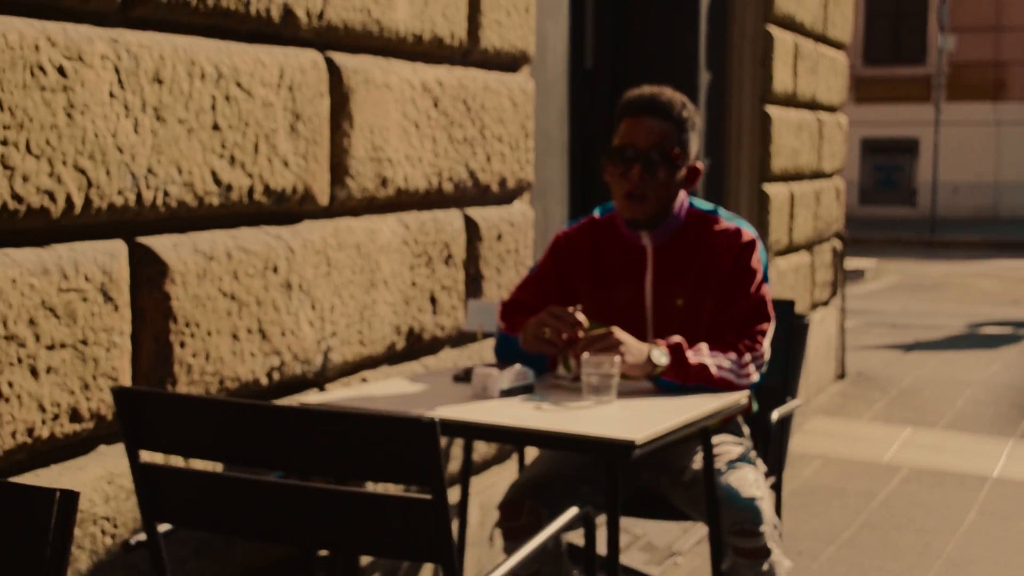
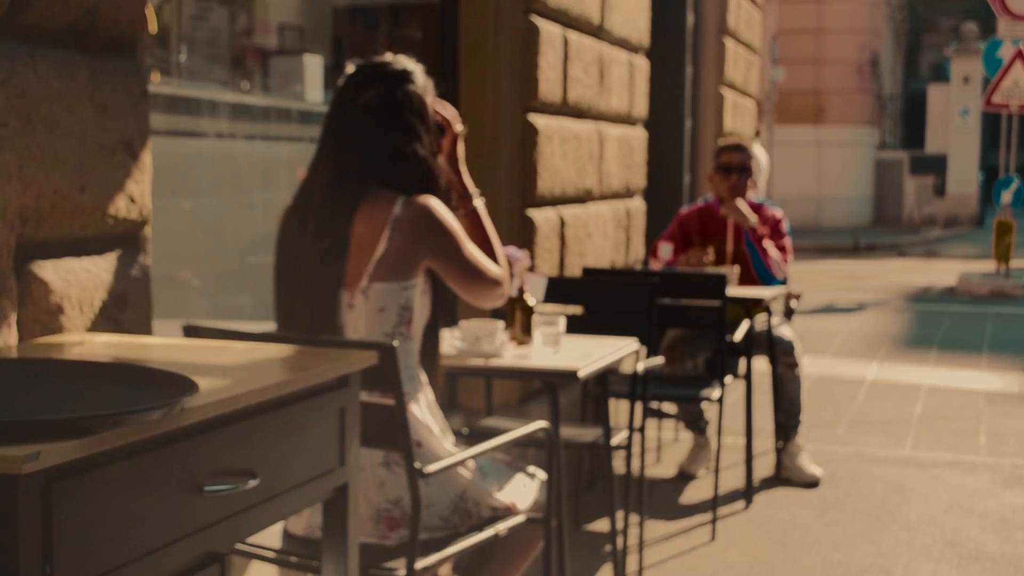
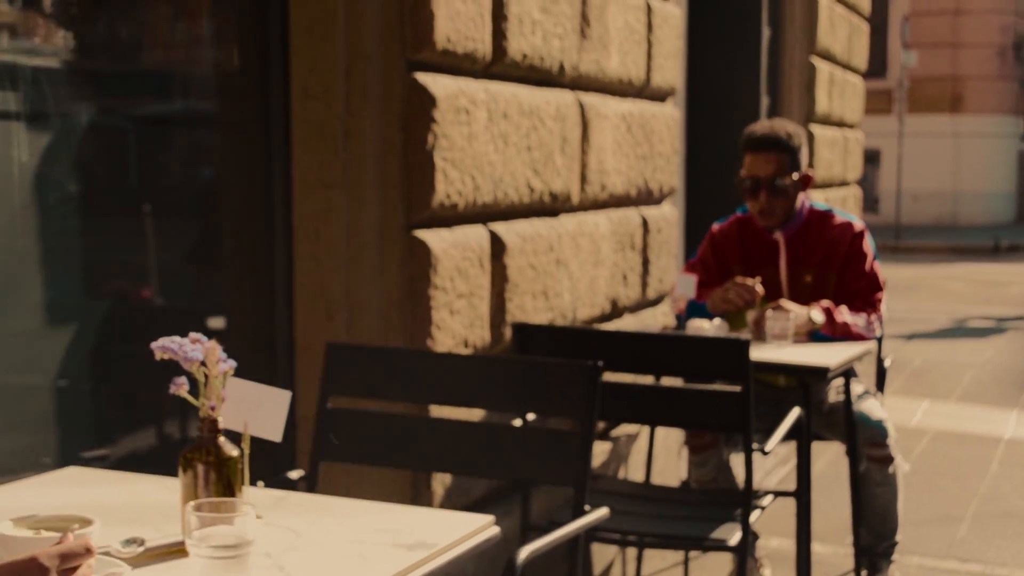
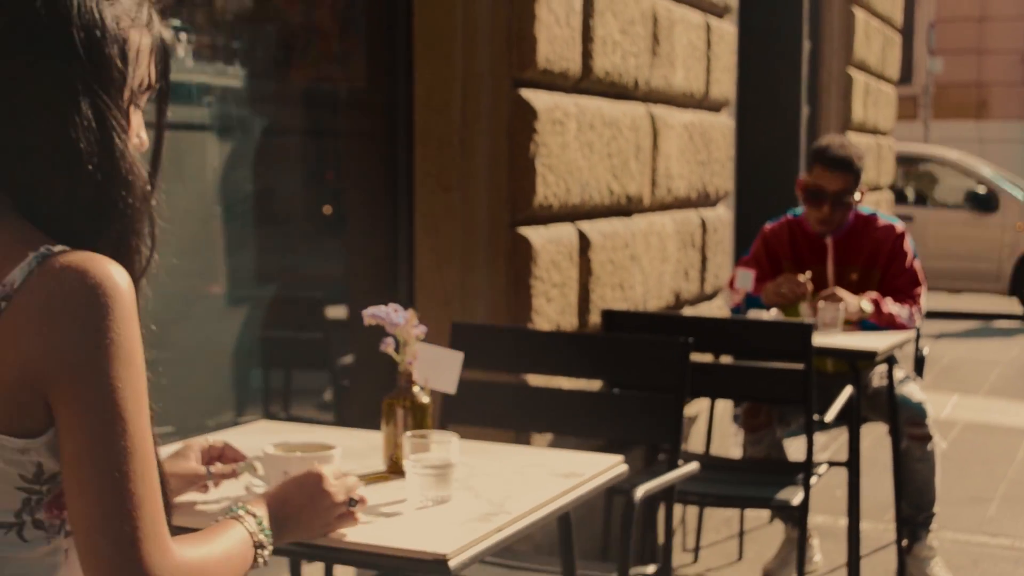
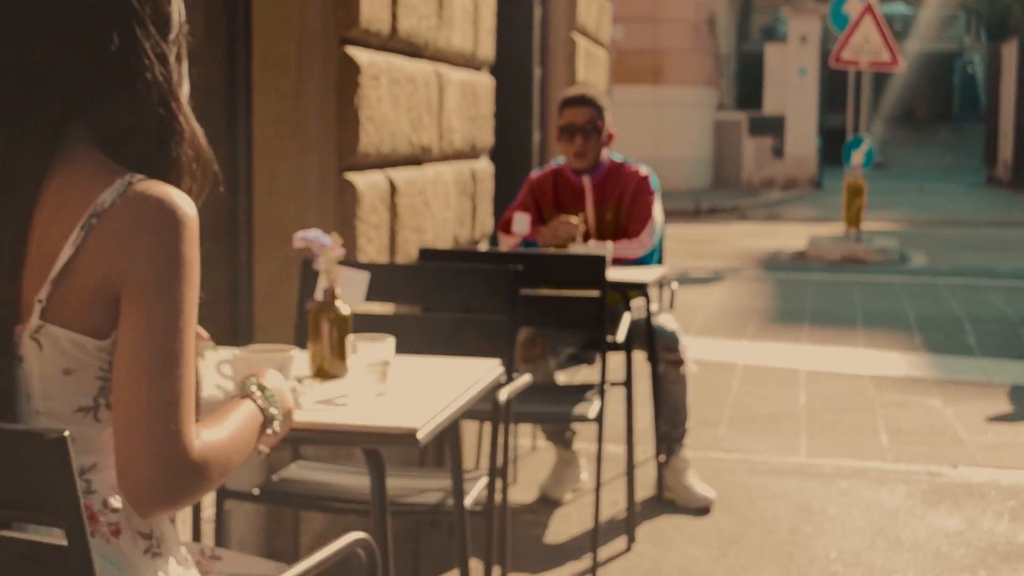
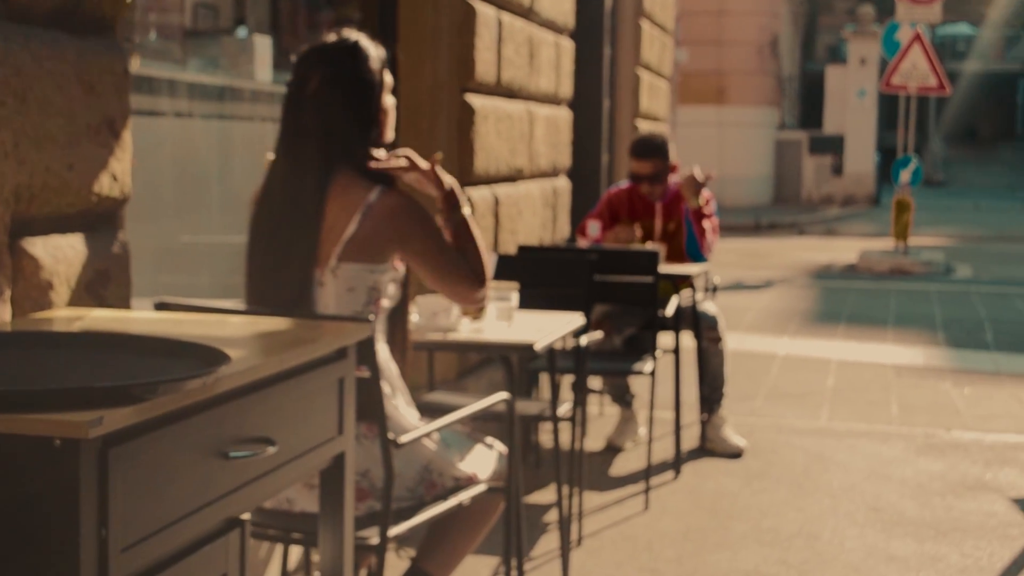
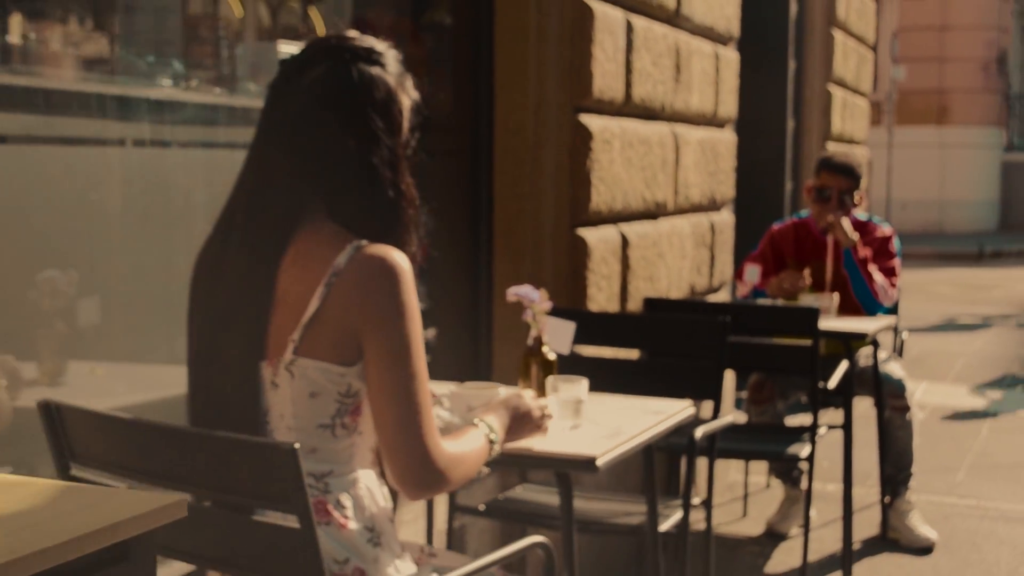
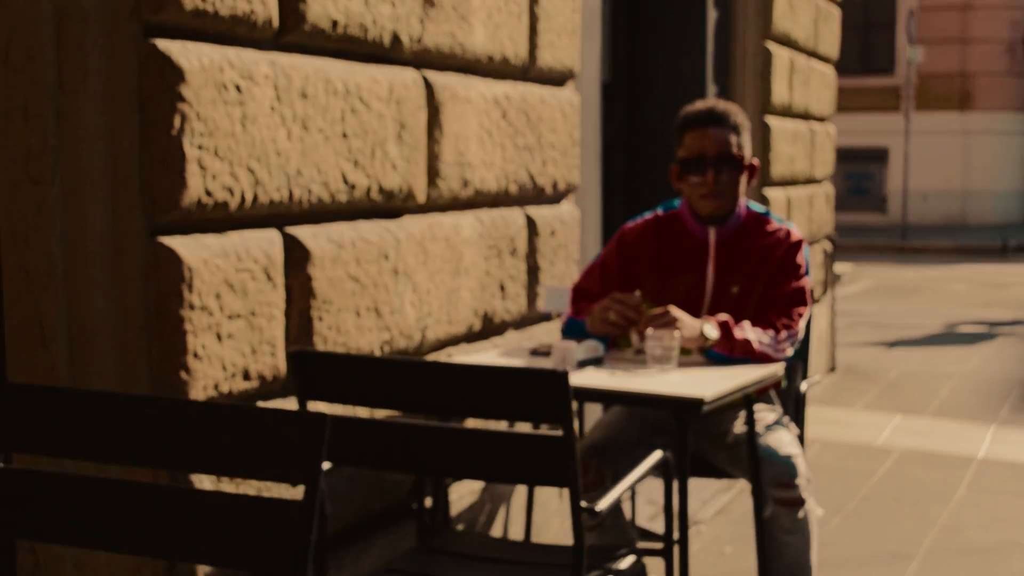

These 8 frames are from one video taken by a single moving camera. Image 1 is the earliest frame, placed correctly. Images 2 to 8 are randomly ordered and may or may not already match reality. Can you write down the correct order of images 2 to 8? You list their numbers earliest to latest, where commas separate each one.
8, 3, 4, 7, 2, 6, 5
